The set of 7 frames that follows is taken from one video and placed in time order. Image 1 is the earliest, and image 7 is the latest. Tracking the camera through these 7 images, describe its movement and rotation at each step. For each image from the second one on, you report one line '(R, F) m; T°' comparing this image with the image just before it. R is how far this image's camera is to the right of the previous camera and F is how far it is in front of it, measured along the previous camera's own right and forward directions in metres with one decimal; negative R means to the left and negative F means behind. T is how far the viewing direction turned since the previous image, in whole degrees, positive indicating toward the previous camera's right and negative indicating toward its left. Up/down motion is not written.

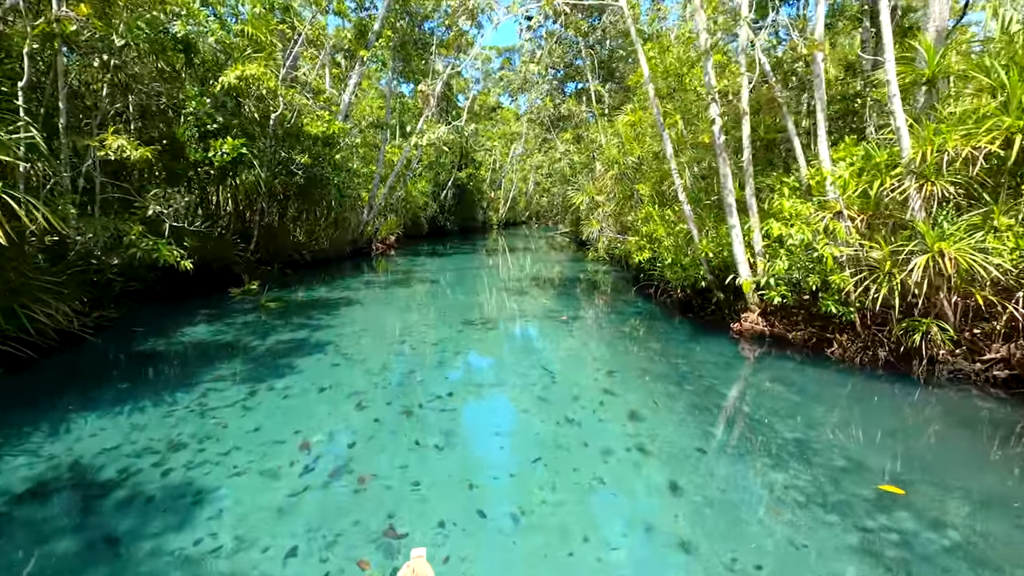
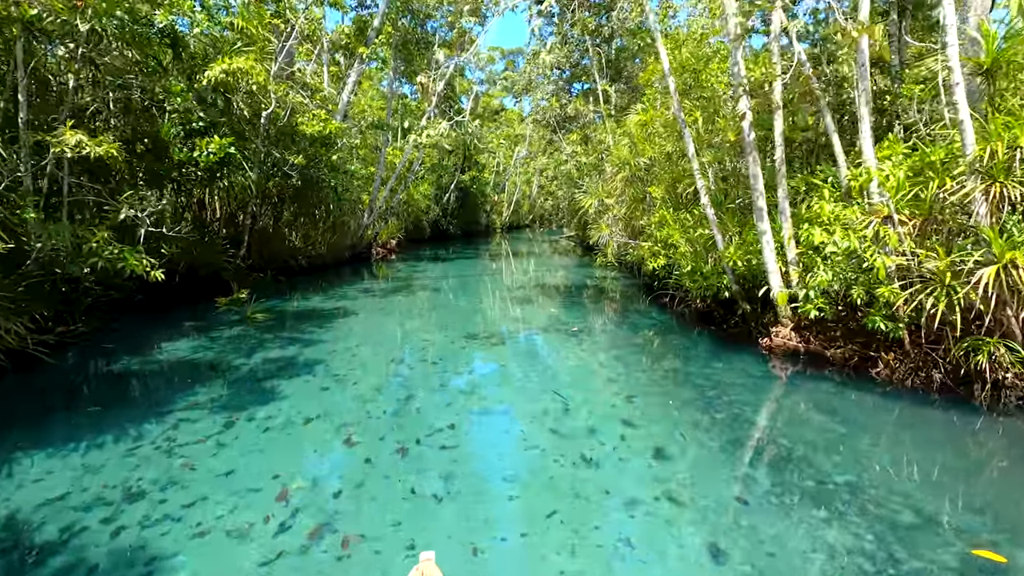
(-0.1, +0.6) m; 0°
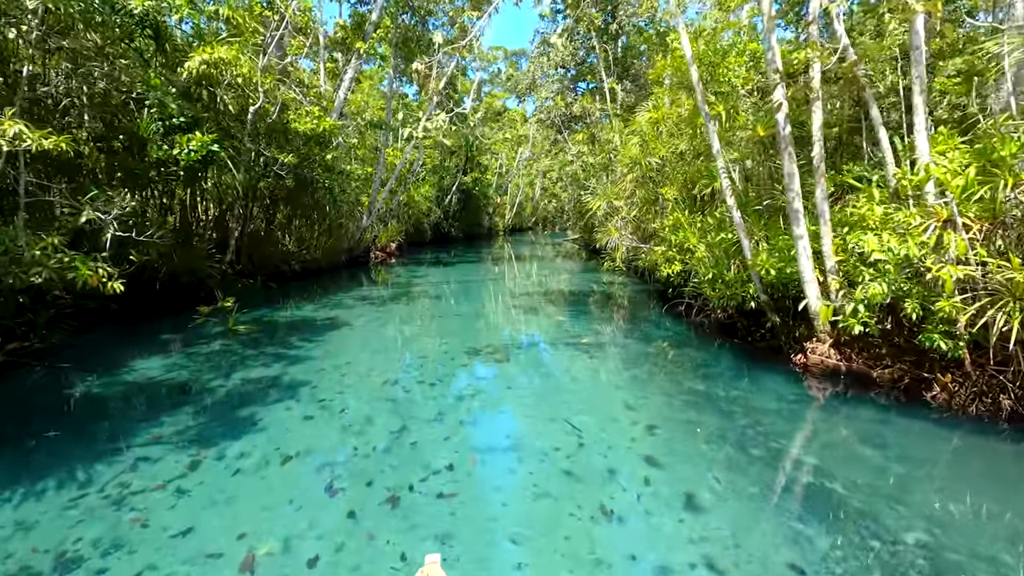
(0.0, +0.6) m; 0°
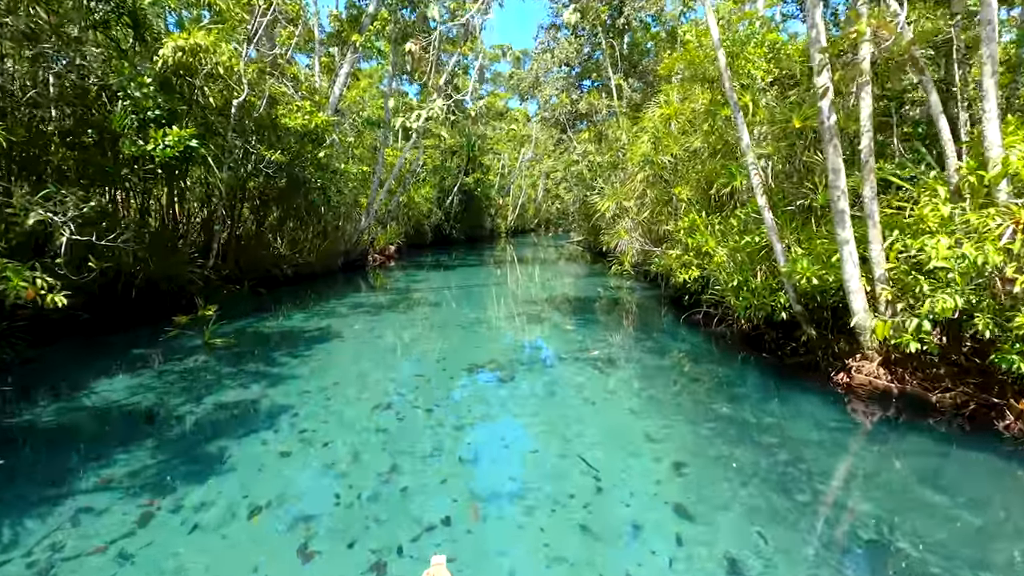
(0.0, +0.6) m; 0°
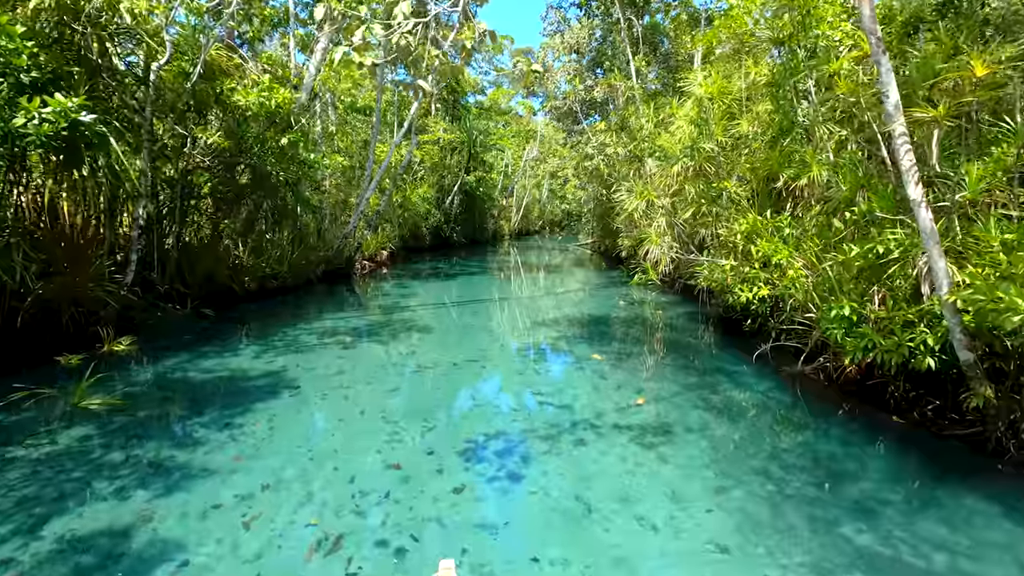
(-0.1, +1.9) m; 0°
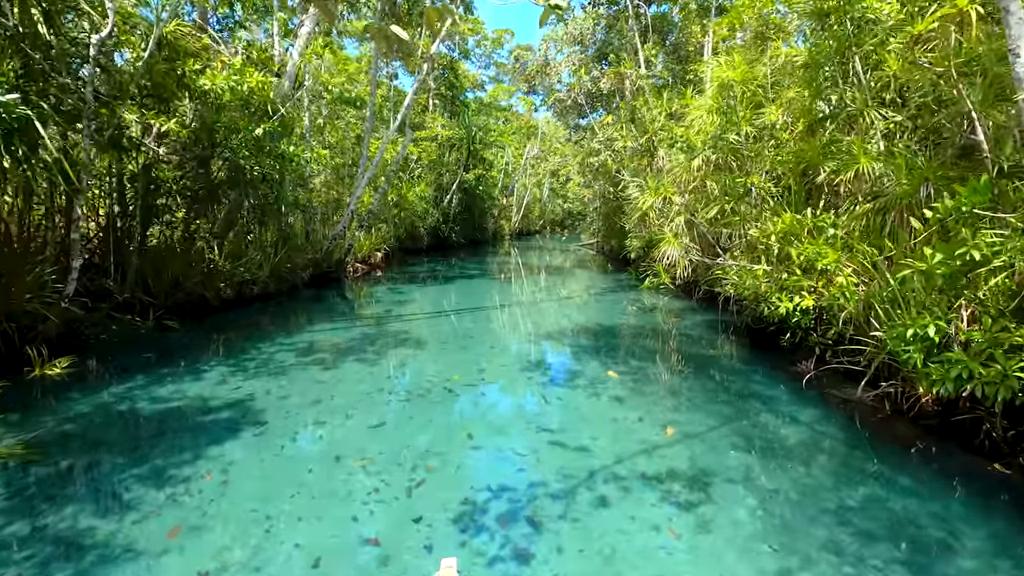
(-0.1, +0.9) m; 0°
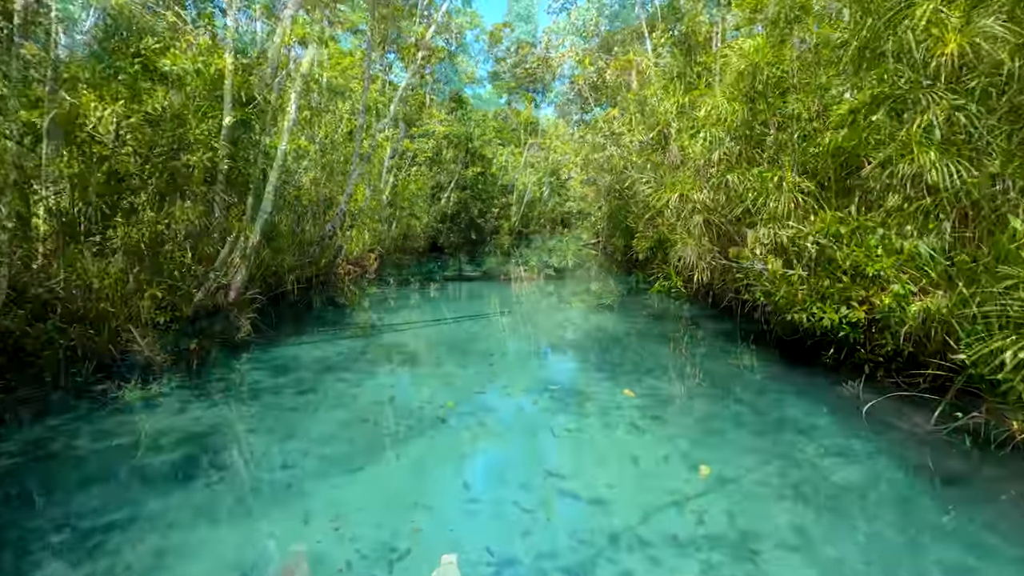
(-0.1, +0.7) m; 0°
